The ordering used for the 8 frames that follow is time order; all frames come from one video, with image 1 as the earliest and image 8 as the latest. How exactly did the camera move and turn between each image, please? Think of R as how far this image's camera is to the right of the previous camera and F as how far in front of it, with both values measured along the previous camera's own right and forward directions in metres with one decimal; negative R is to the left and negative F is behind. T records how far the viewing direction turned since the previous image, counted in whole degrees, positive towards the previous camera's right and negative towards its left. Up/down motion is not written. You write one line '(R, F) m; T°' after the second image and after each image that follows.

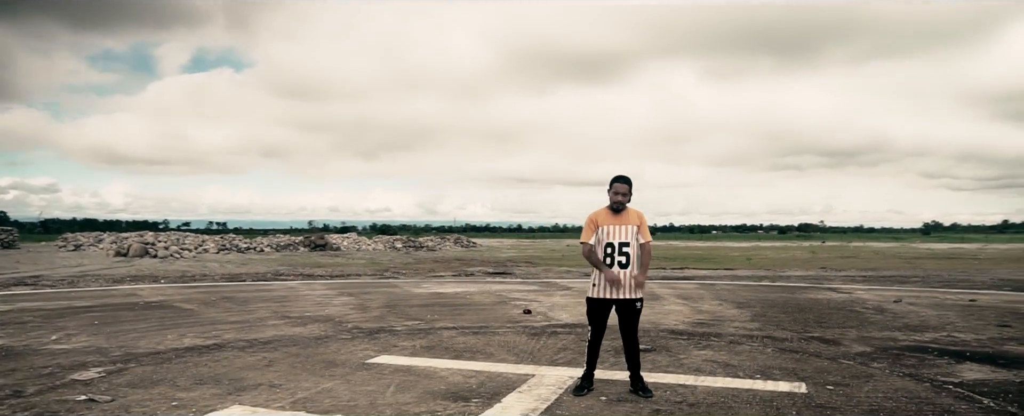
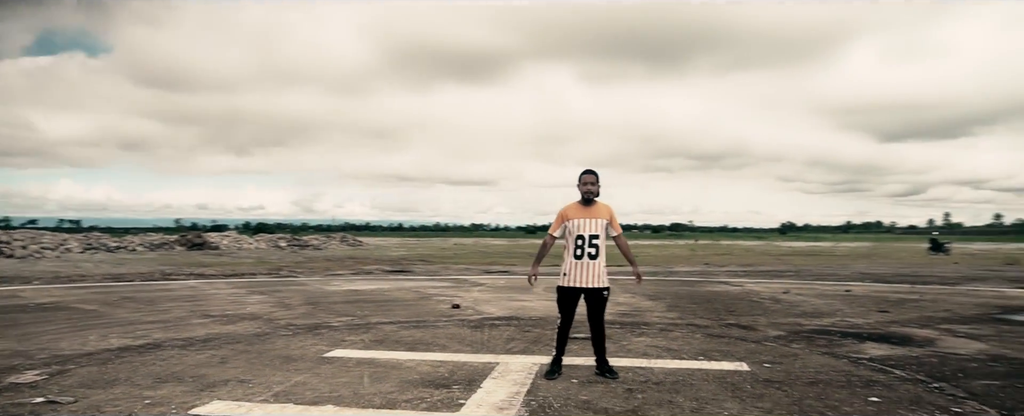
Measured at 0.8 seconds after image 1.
(-0.6, -0.2) m; +9°
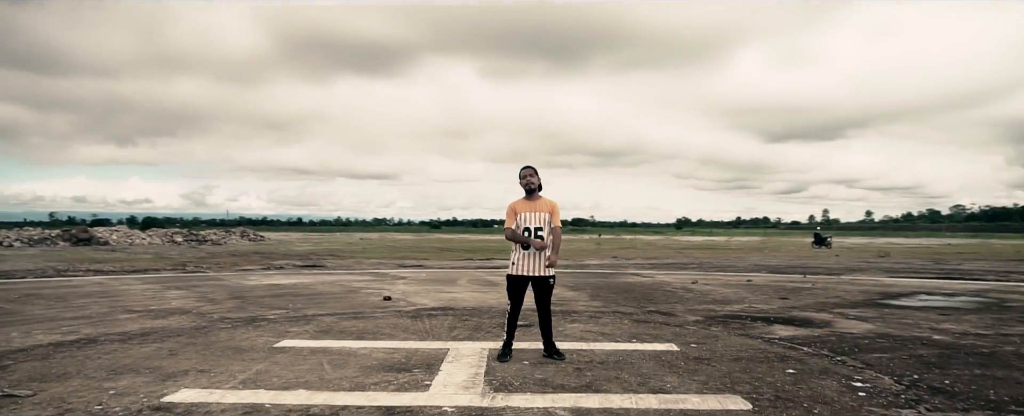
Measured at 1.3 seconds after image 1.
(-0.3, -0.3) m; +8°
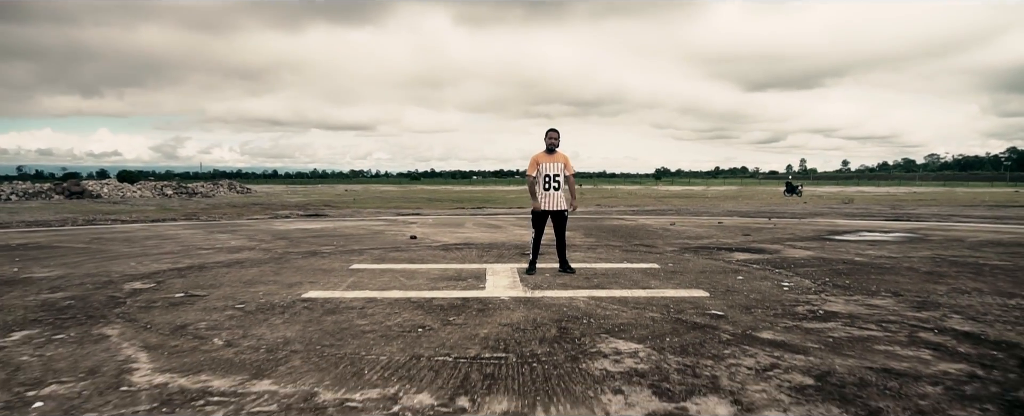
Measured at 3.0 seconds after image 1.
(-0.4, -1.6) m; +2°
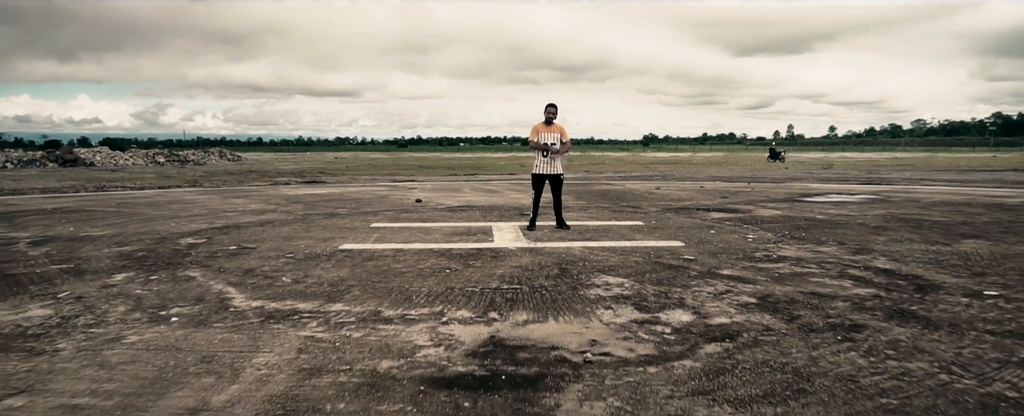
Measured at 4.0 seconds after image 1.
(-0.2, -0.9) m; +1°
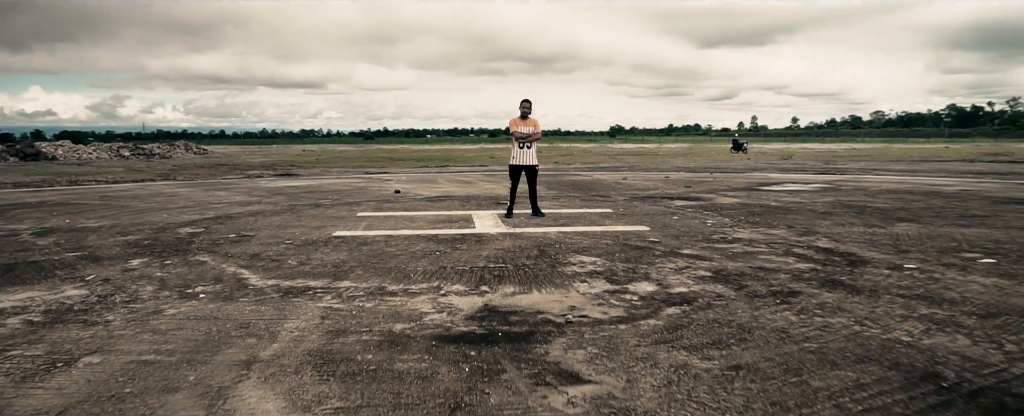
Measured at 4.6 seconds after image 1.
(-0.1, -0.5) m; +3°
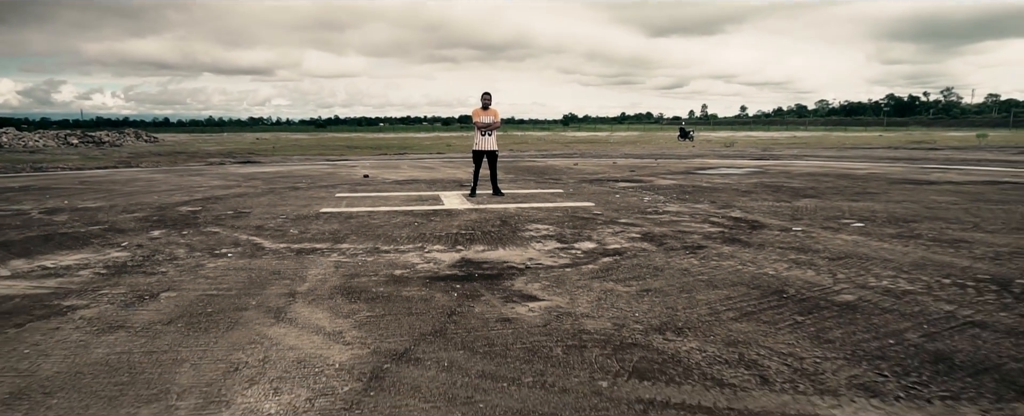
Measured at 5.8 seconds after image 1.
(-0.1, -1.1) m; +4°
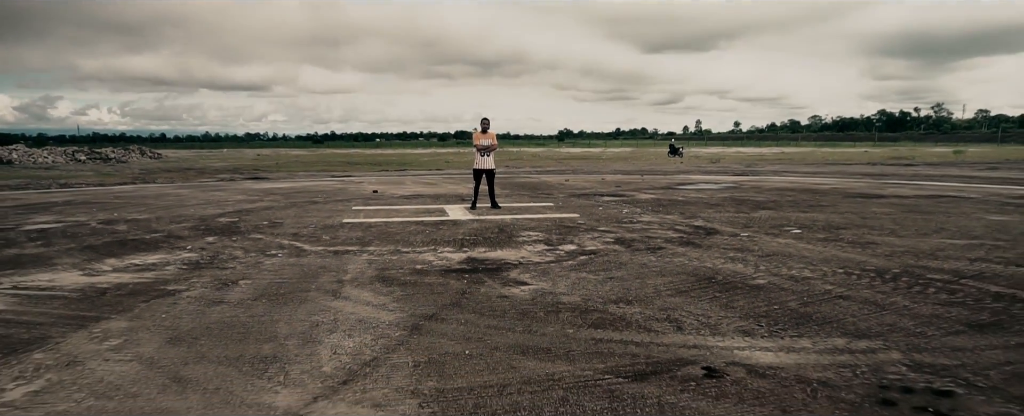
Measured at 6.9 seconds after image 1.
(0.0, -1.2) m; 0°
